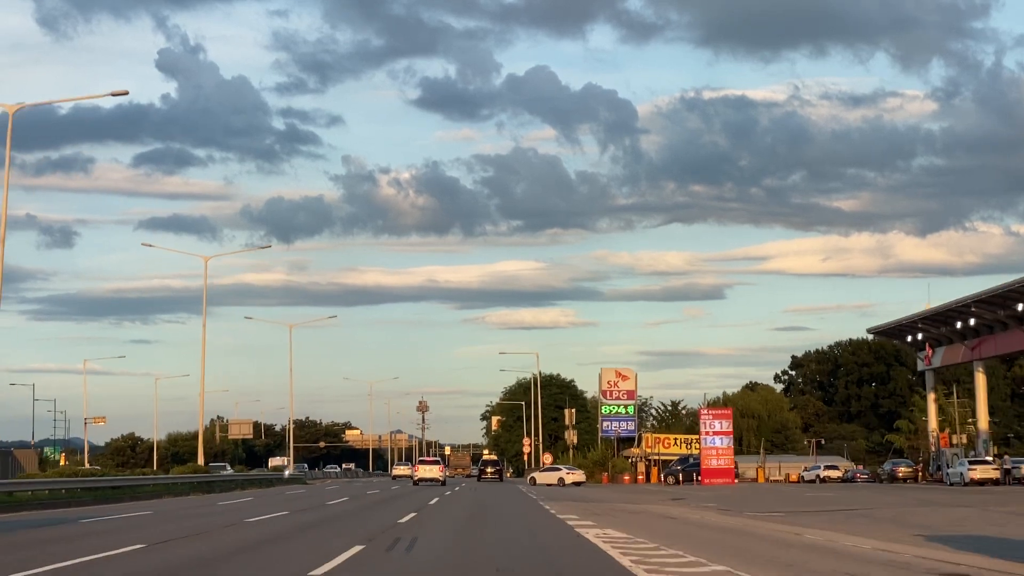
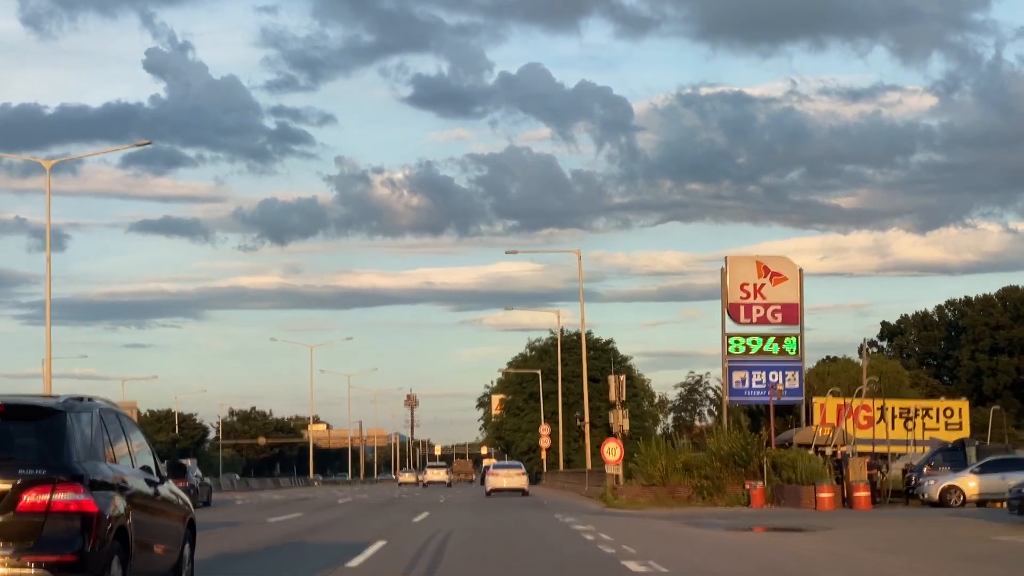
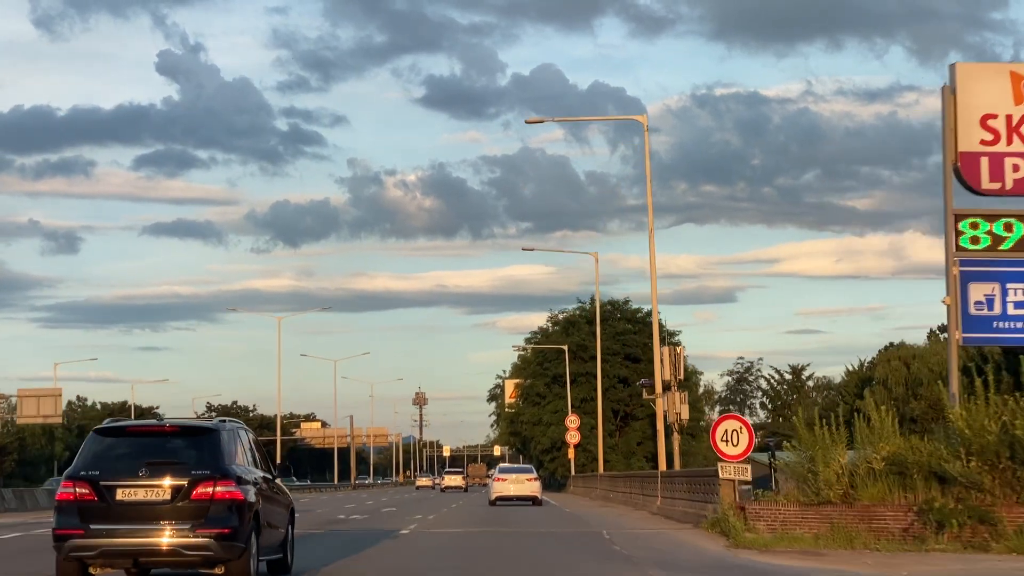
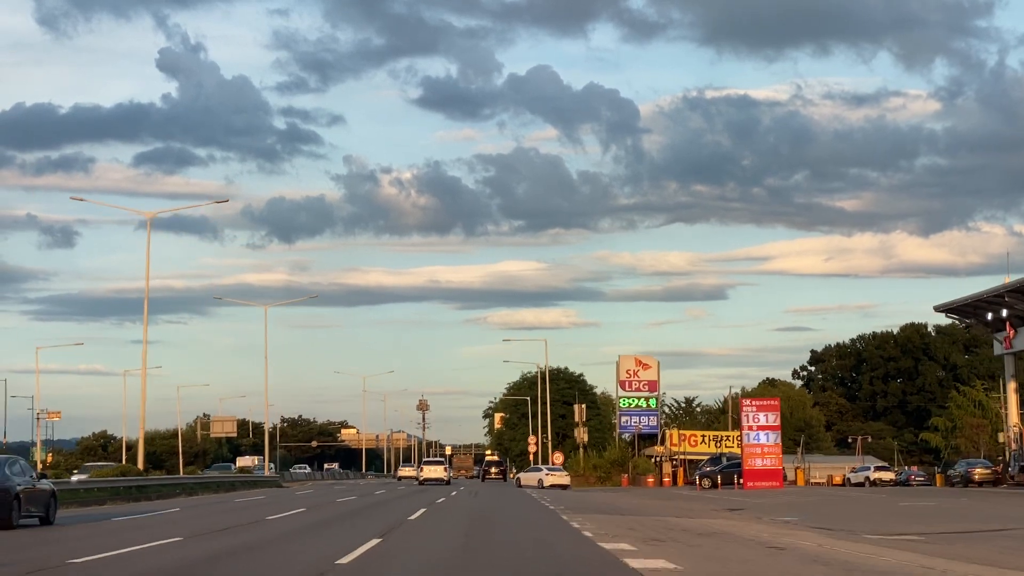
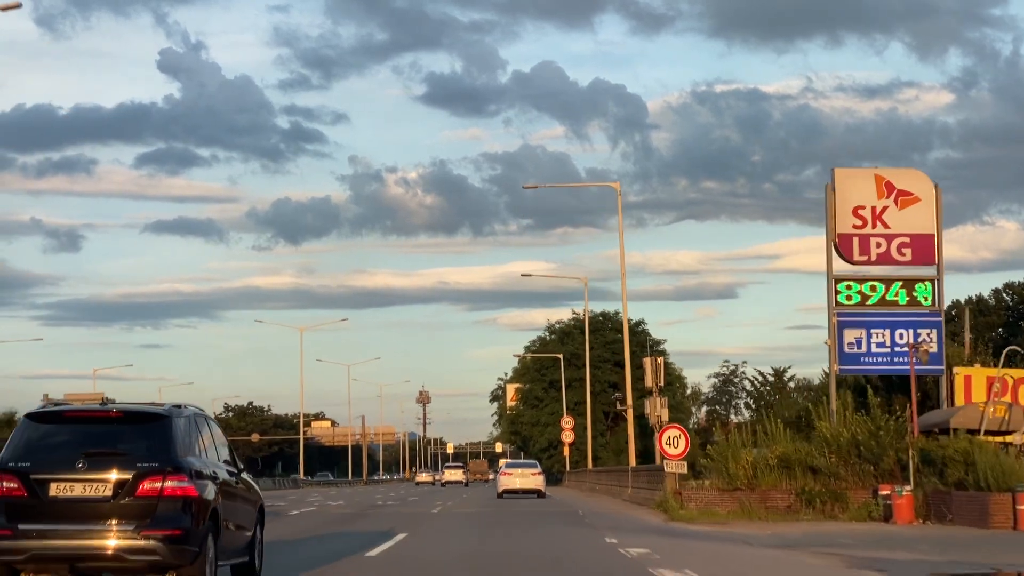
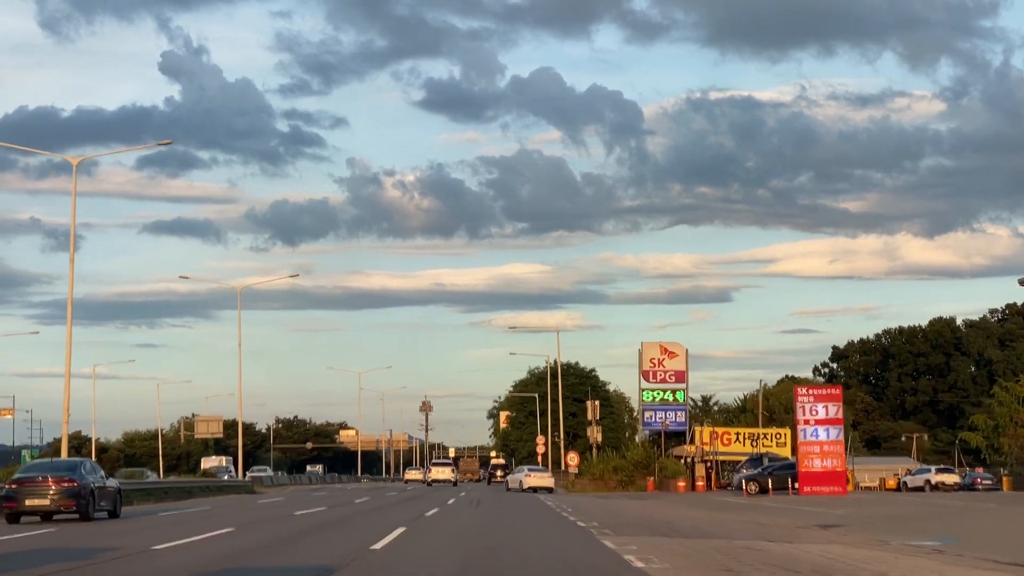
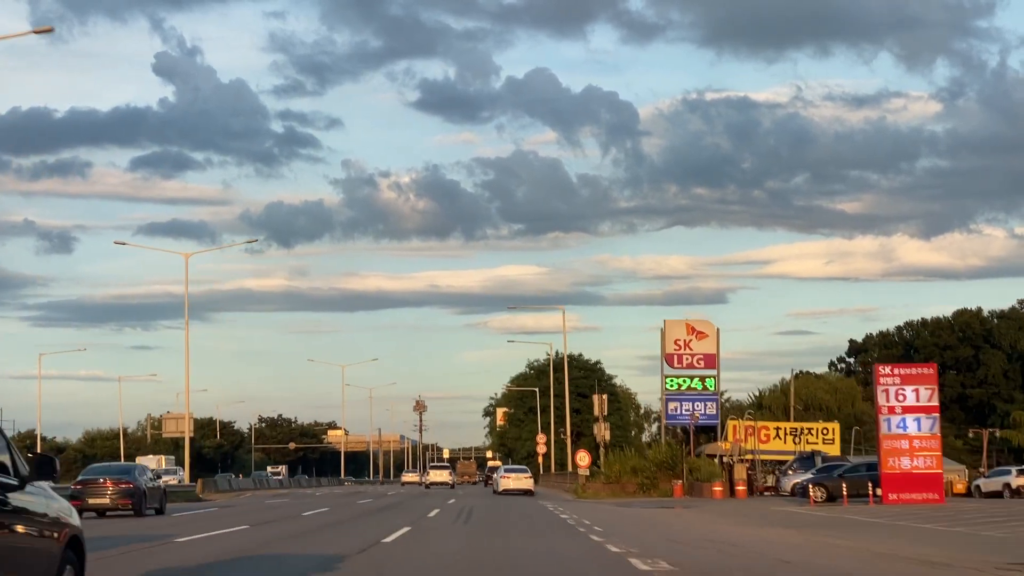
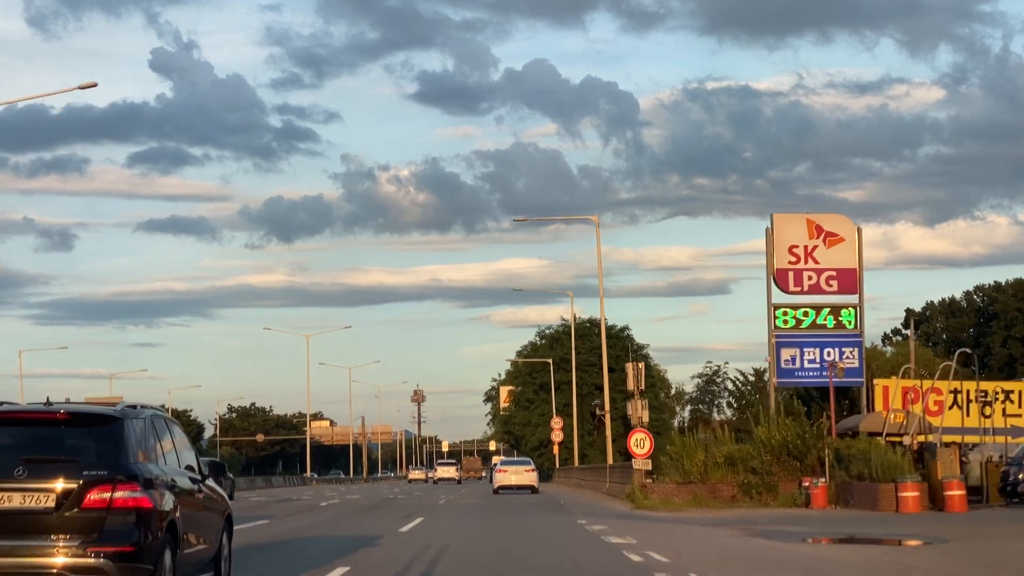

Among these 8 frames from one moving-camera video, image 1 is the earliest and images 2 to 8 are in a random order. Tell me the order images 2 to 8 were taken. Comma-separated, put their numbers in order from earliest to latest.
4, 6, 7, 2, 8, 5, 3
